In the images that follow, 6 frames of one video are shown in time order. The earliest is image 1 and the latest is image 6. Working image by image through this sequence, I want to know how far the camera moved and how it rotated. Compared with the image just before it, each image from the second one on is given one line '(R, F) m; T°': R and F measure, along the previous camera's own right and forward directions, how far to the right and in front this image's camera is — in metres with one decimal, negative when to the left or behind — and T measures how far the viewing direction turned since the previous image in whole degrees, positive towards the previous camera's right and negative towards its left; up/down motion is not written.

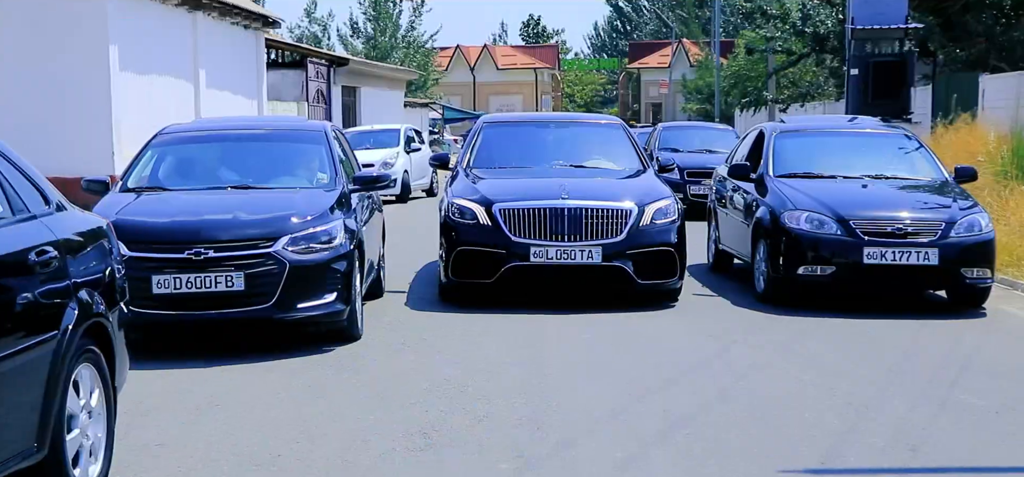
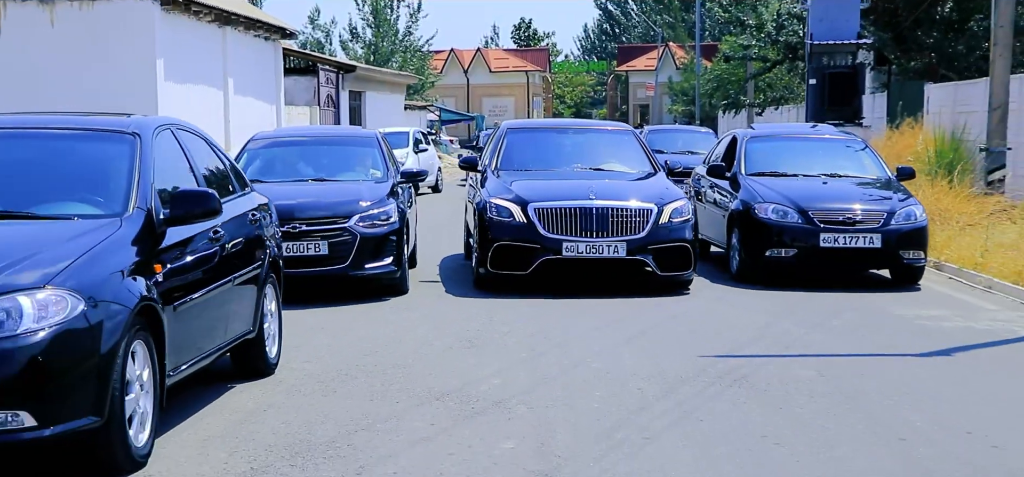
(-0.2, -3.2) m; 0°
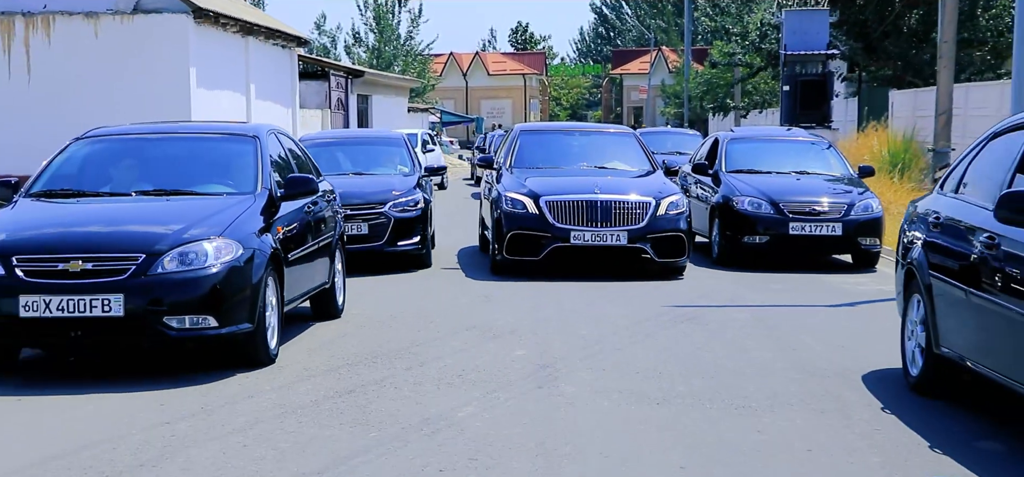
(-0.1, -2.7) m; 0°
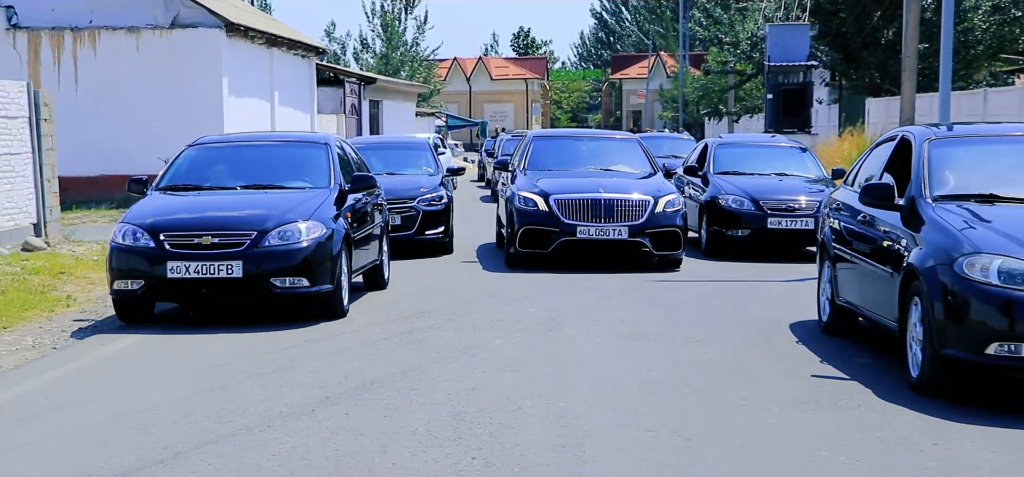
(-0.1, -2.6) m; 0°
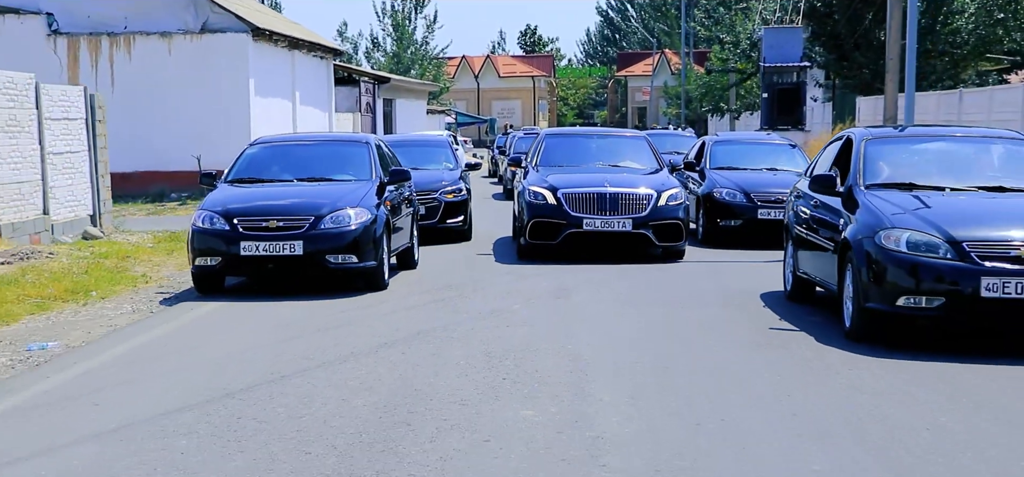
(-0.1, -2.0) m; 0°
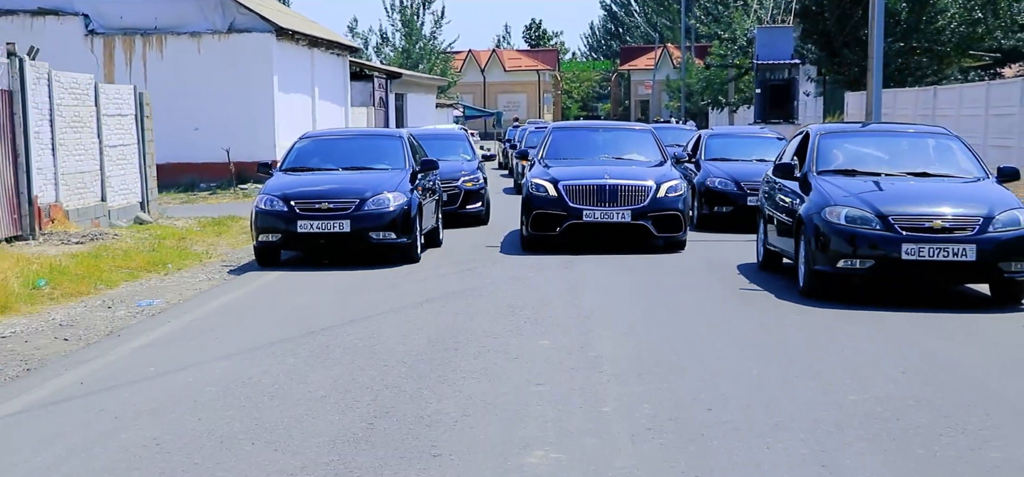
(-0.1, -2.2) m; 0°
